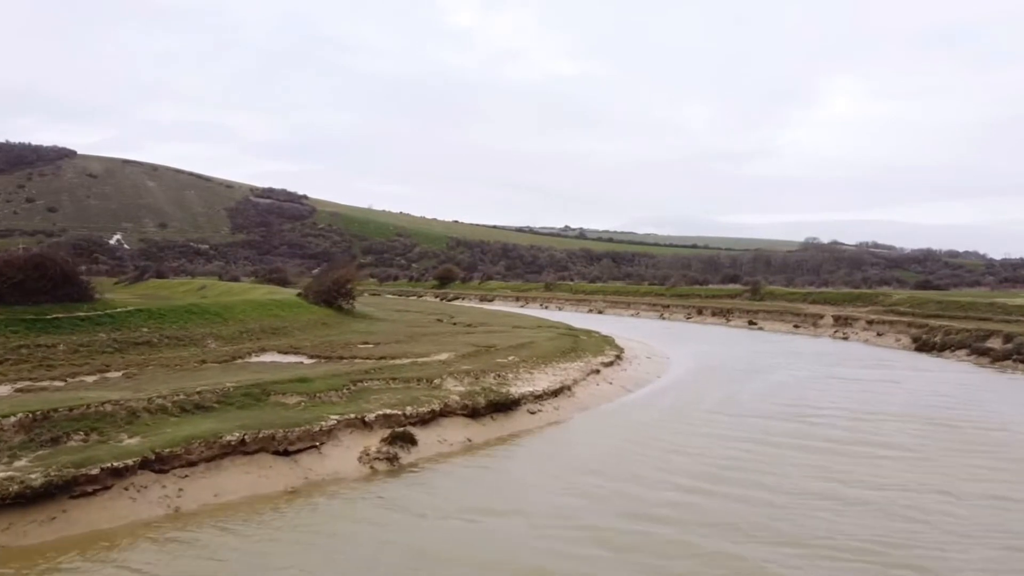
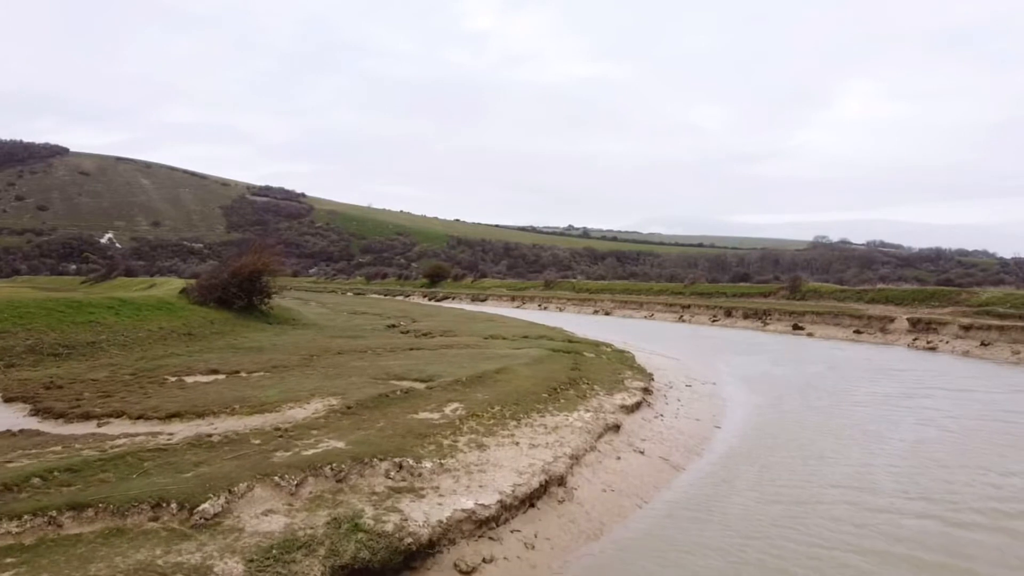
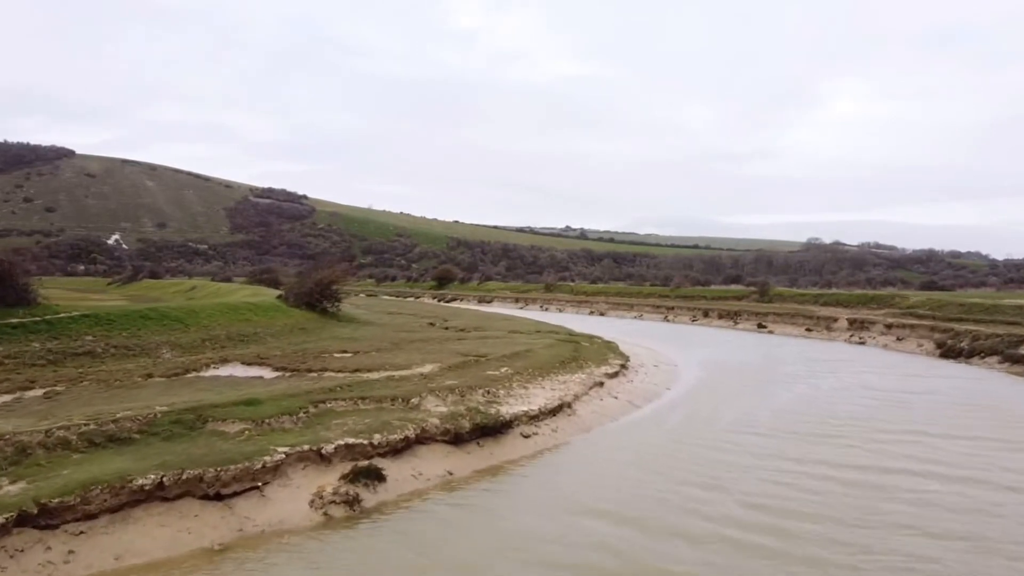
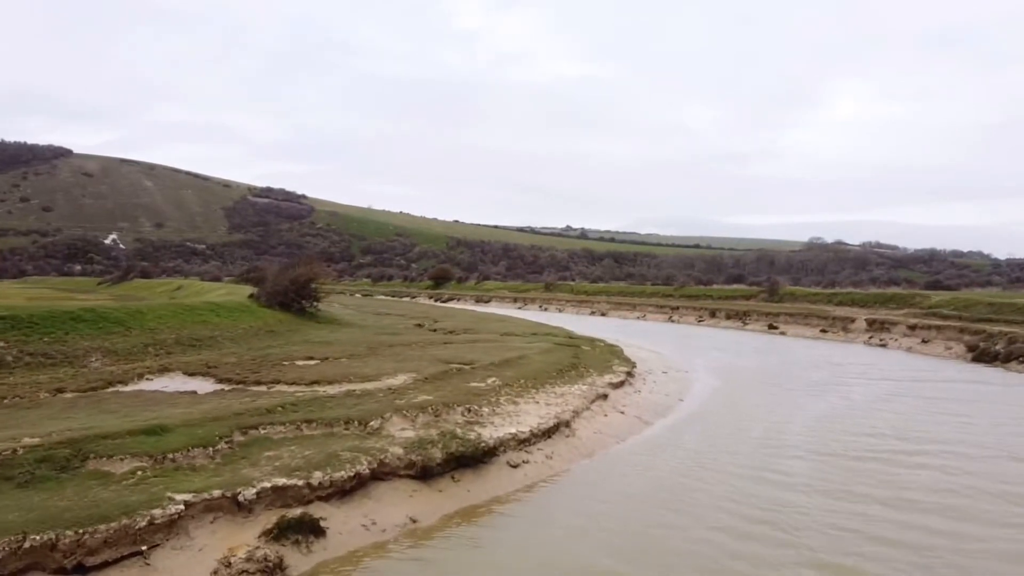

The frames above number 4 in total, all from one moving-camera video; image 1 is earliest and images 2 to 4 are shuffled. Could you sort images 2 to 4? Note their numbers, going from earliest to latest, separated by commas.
3, 4, 2
